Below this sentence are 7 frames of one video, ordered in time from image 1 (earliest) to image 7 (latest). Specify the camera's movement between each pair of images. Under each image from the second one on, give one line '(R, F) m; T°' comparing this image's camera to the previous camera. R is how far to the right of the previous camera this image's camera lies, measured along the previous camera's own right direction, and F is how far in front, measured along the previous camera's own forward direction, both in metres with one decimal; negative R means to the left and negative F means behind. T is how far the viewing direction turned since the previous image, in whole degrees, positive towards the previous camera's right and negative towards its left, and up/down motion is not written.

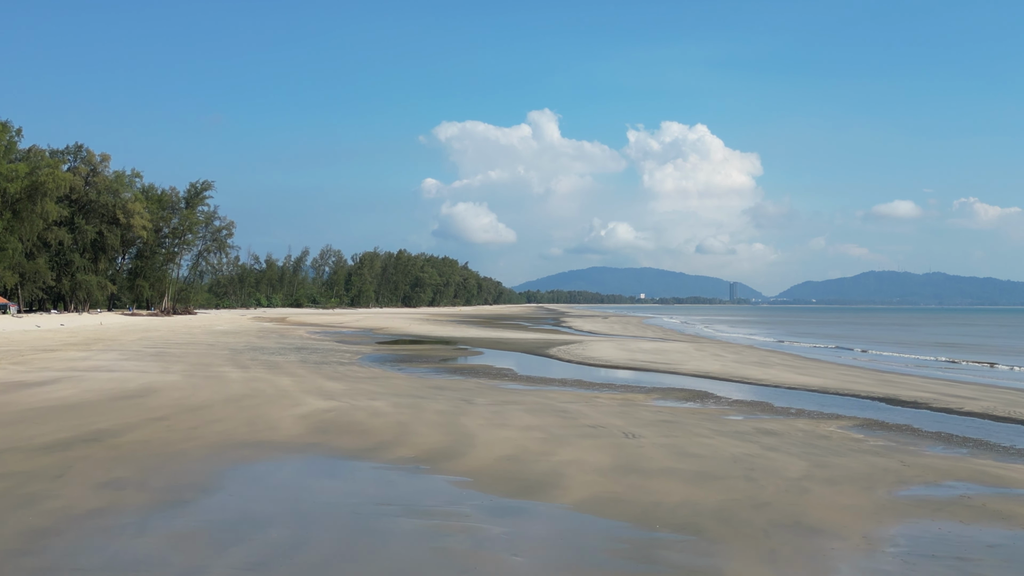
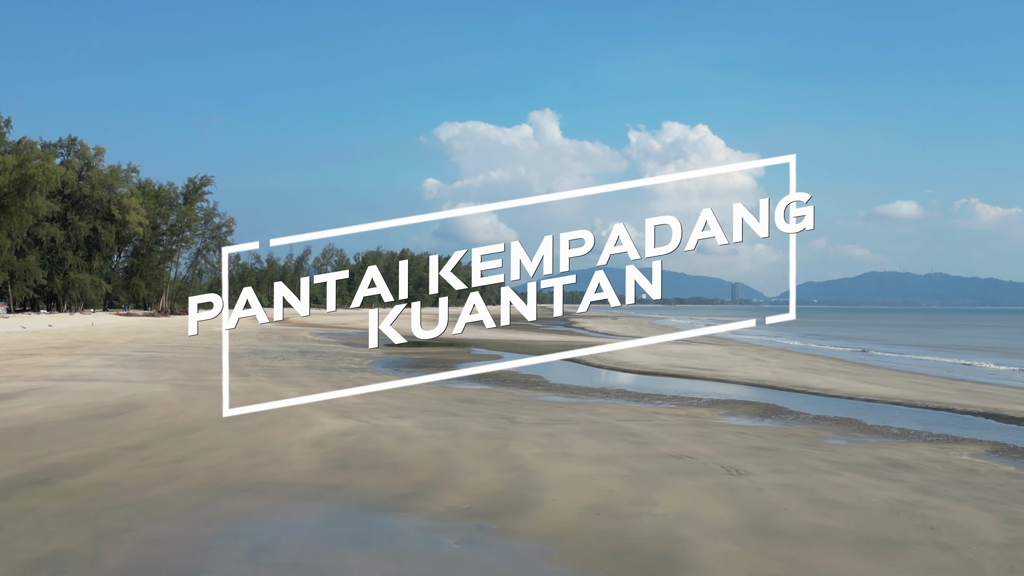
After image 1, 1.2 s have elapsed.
(-1.0, +2.4) m; 0°
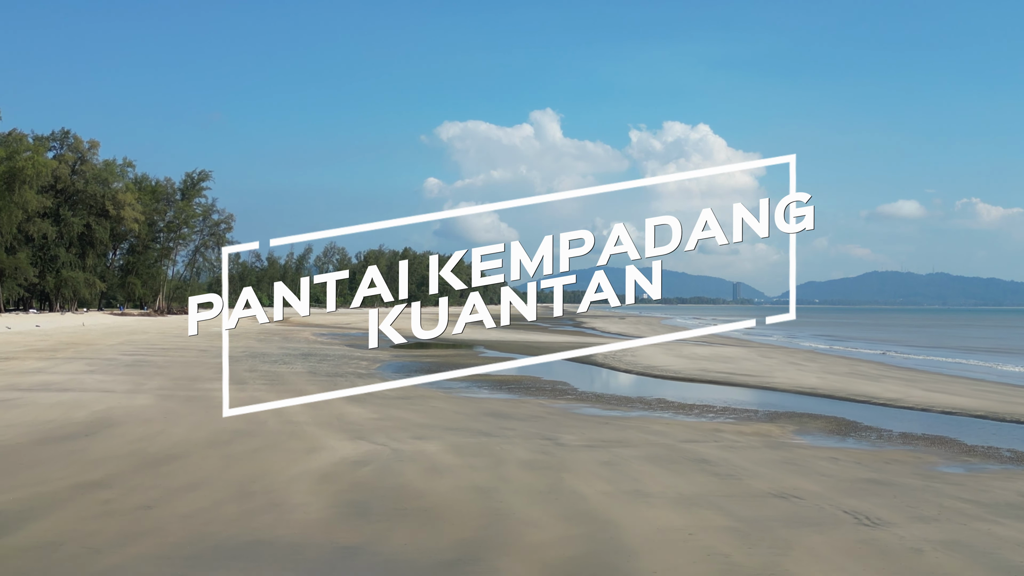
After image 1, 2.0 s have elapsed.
(-0.7, +1.9) m; 0°
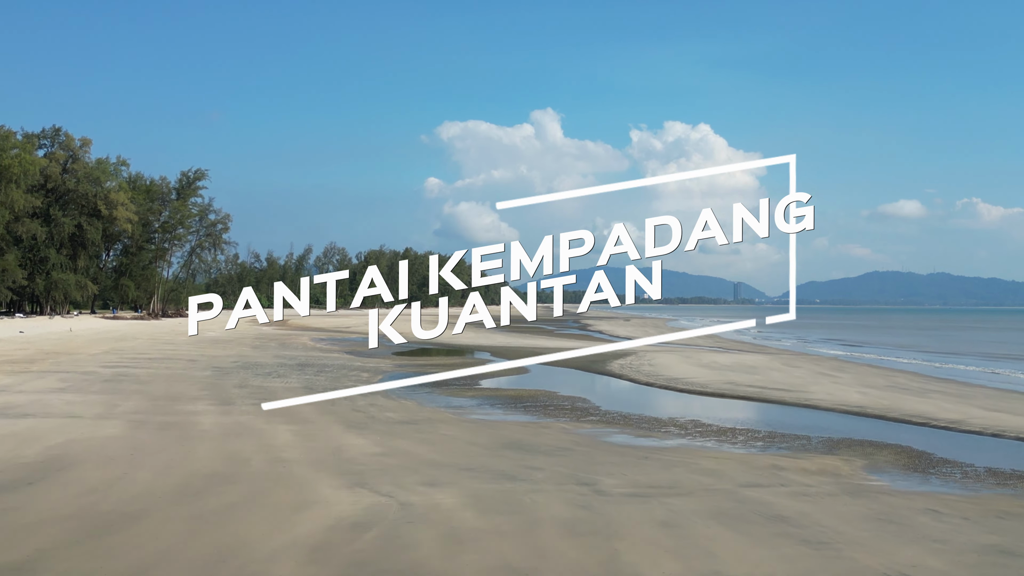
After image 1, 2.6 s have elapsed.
(-0.4, +1.7) m; 0°
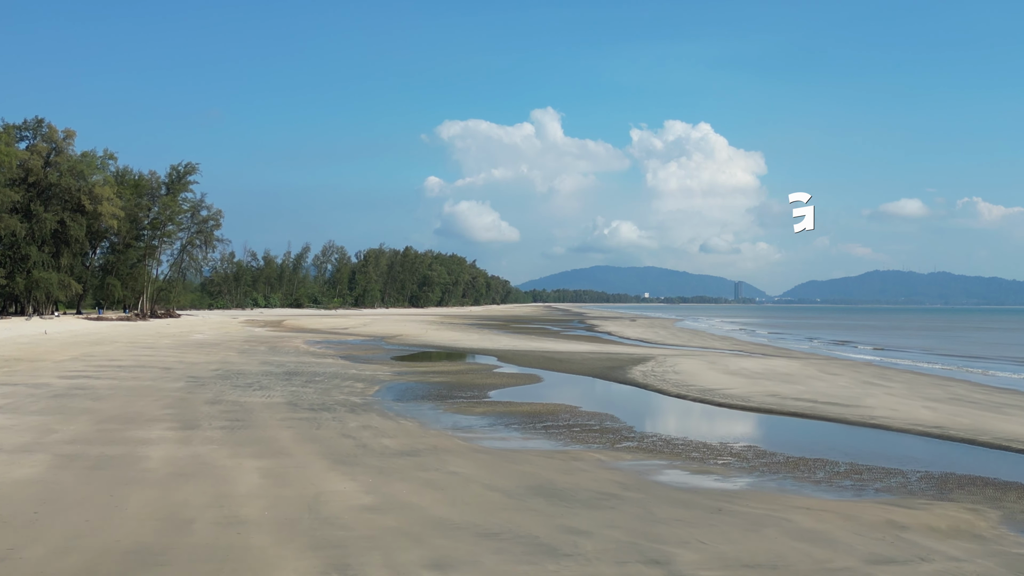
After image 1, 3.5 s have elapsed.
(-0.4, +2.5) m; 0°
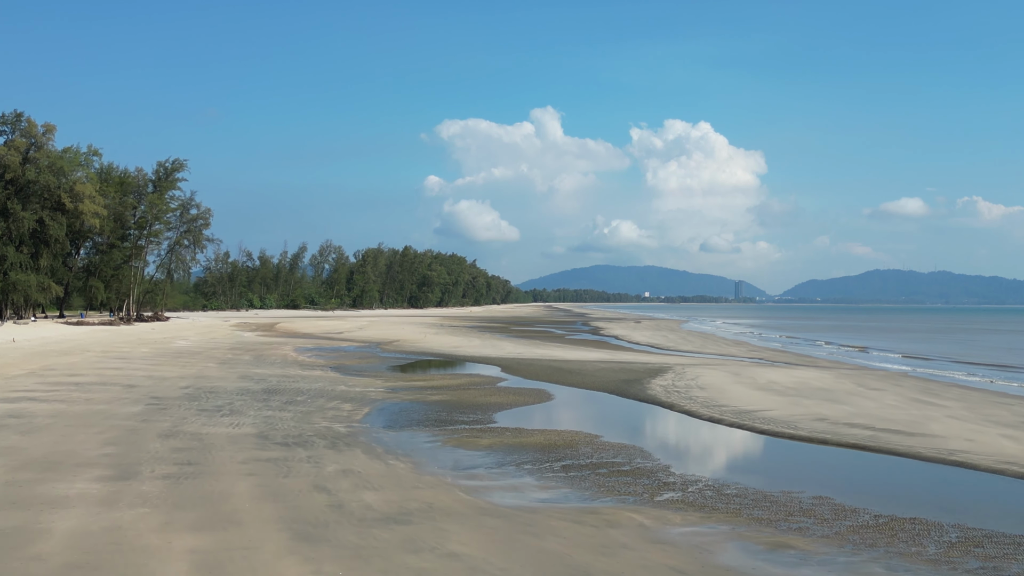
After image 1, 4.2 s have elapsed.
(-0.2, +2.4) m; 0°
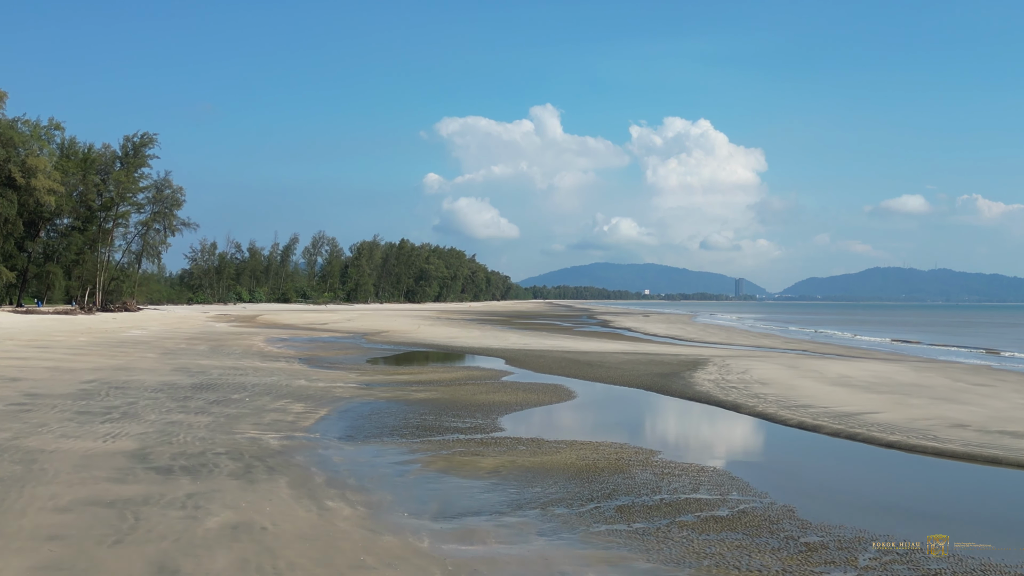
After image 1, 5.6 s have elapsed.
(-0.3, +4.7) m; 0°
